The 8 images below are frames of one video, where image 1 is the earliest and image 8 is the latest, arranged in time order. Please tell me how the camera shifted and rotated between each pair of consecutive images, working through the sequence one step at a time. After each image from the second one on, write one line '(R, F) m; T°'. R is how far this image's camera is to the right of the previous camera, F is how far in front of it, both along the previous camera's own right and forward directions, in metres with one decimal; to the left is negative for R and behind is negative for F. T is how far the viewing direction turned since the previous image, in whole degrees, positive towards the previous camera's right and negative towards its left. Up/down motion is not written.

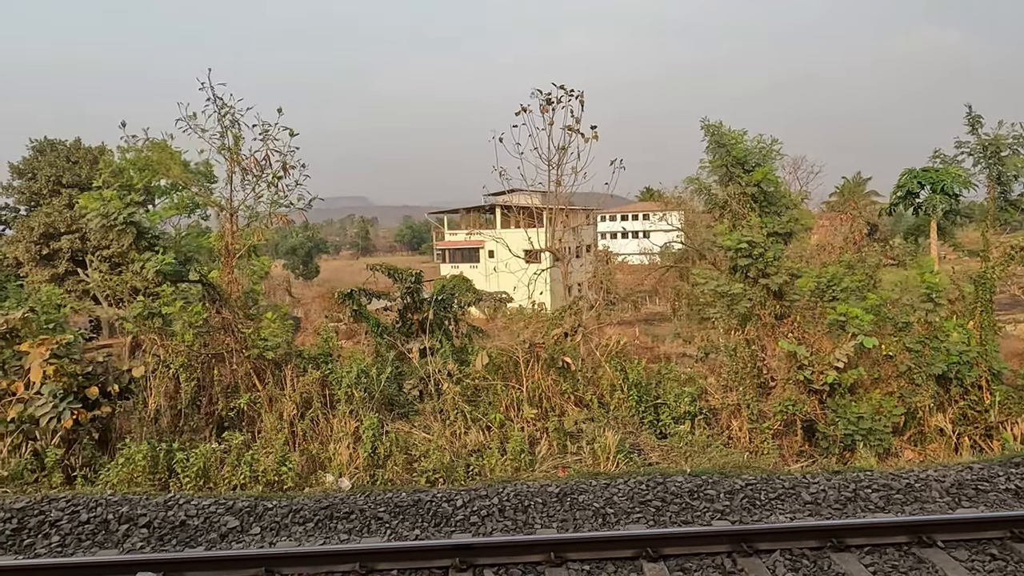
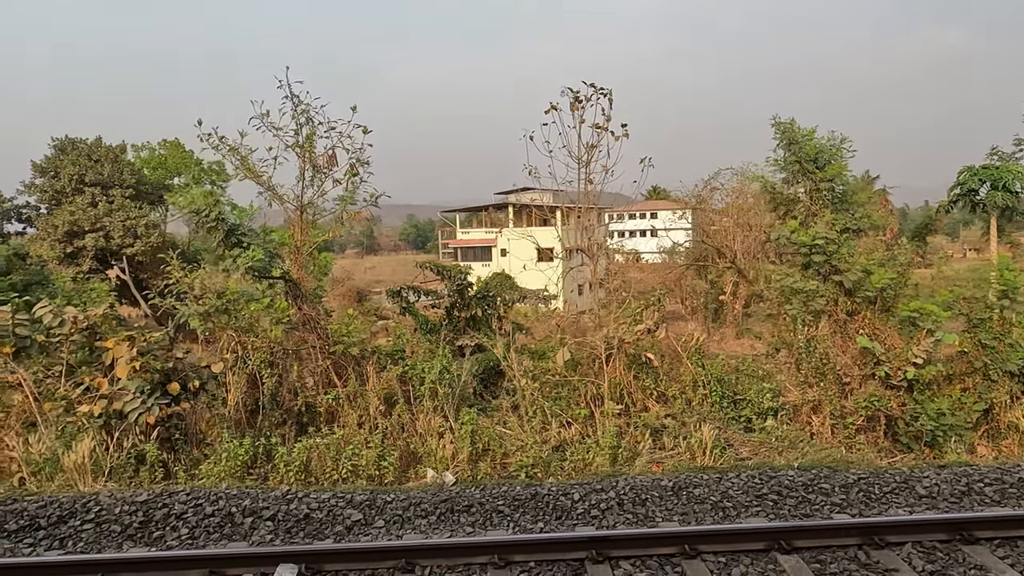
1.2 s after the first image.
(-0.6, 0.0) m; 0°
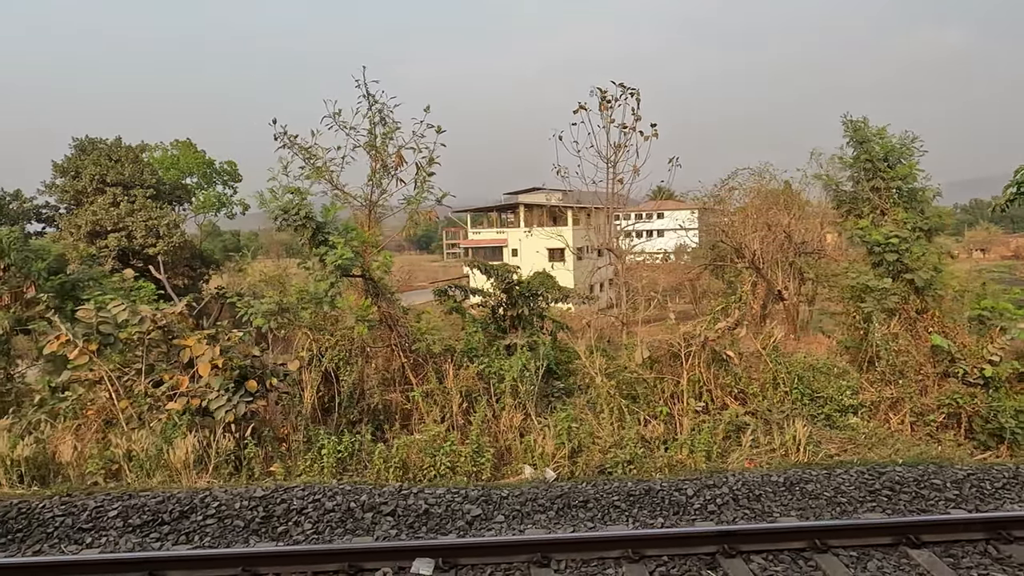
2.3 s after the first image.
(-0.6, 0.0) m; 0°
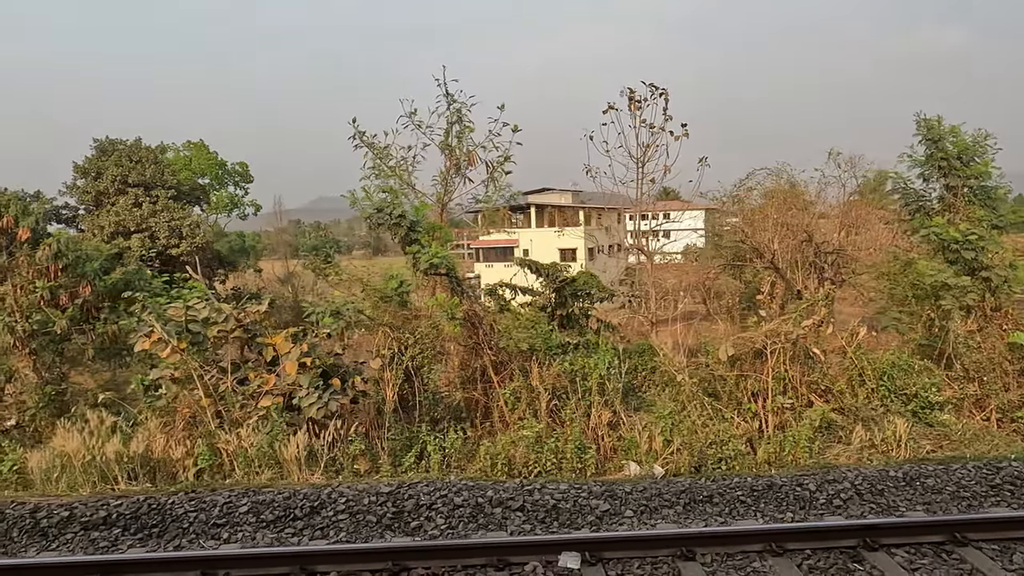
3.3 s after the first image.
(-0.7, 0.0) m; 0°
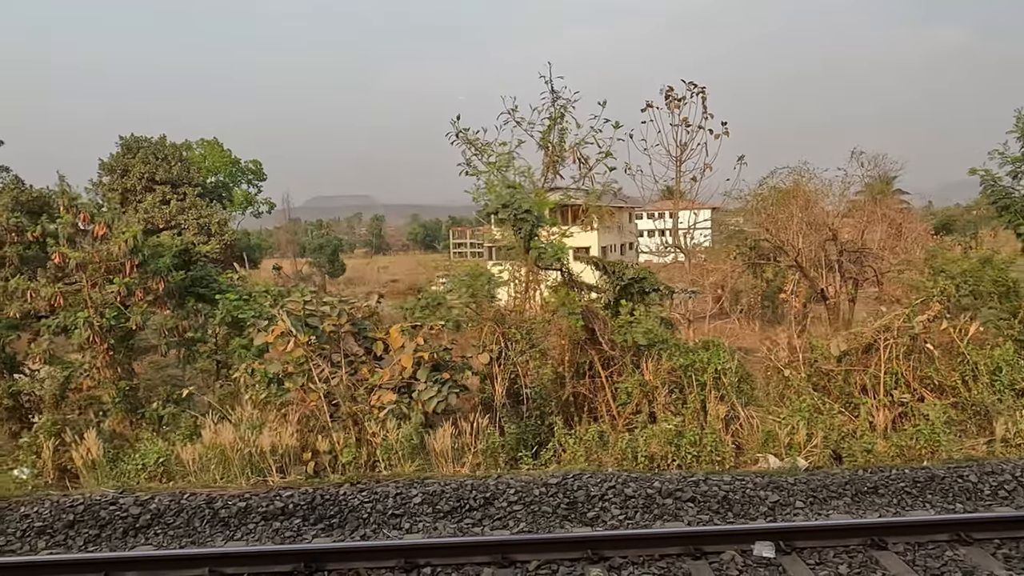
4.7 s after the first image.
(-1.0, 0.0) m; 0°
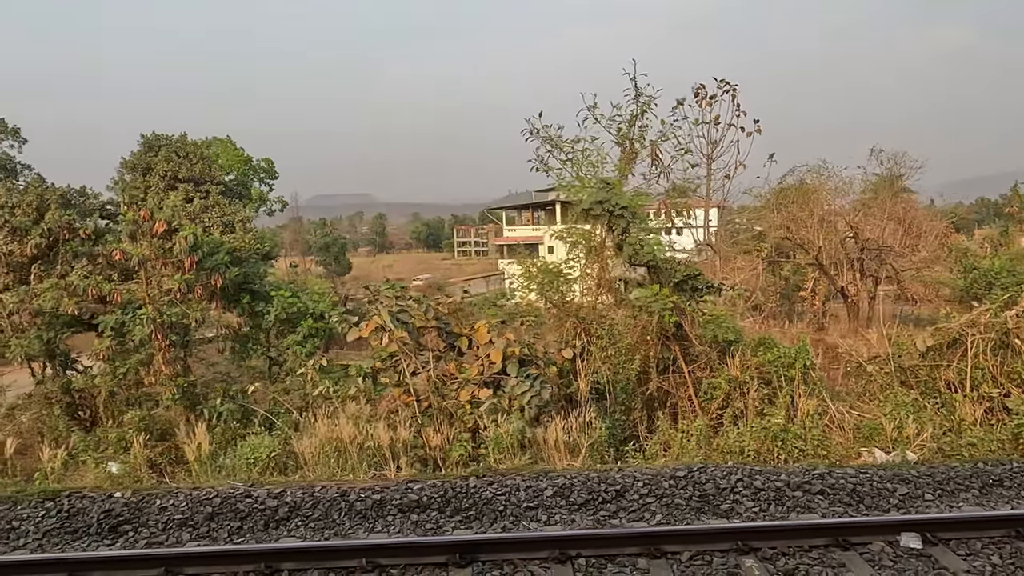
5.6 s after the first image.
(-0.7, 0.0) m; 0°
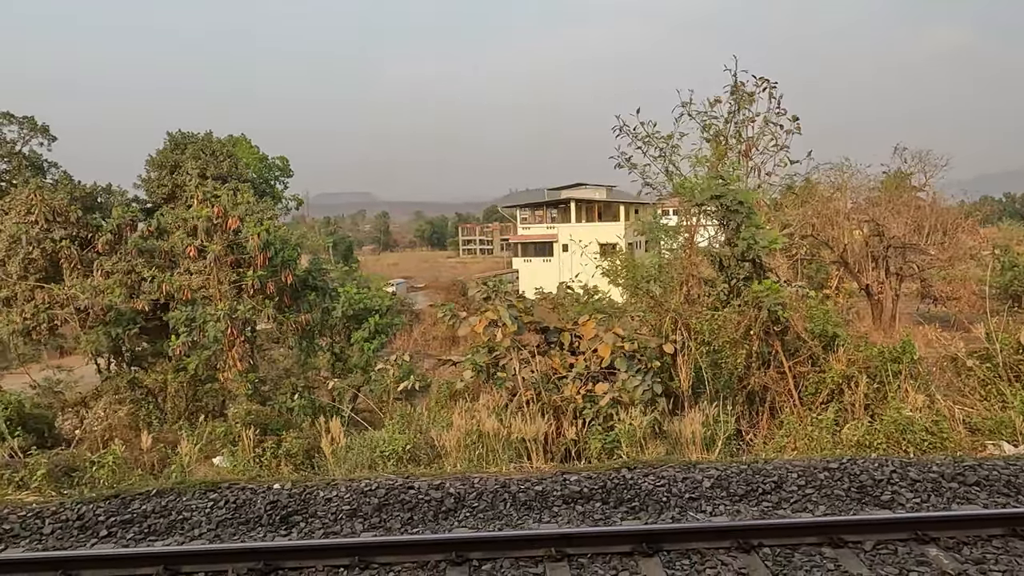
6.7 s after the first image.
(-0.9, 0.0) m; 0°
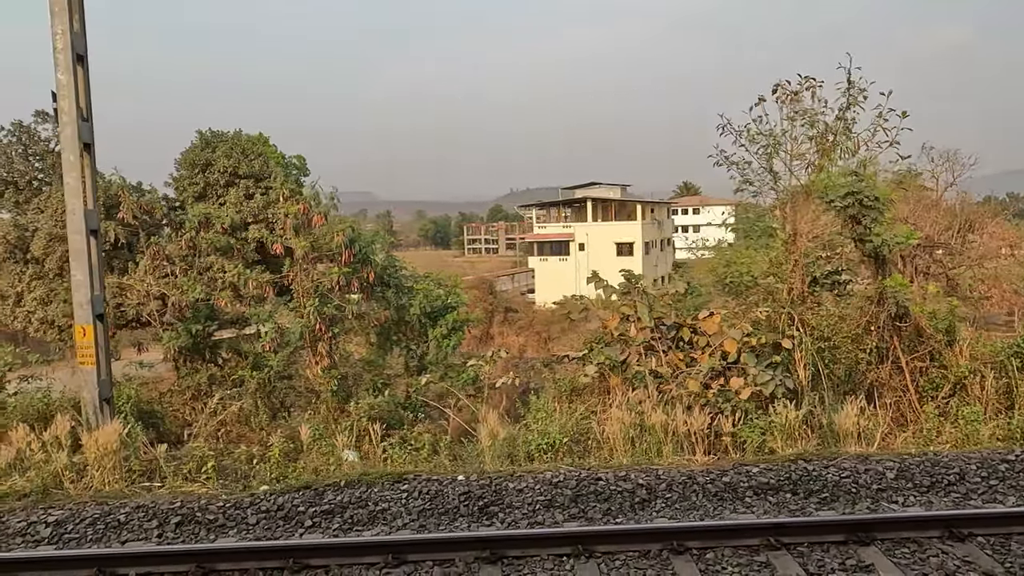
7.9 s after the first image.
(-1.1, 0.0) m; 0°
